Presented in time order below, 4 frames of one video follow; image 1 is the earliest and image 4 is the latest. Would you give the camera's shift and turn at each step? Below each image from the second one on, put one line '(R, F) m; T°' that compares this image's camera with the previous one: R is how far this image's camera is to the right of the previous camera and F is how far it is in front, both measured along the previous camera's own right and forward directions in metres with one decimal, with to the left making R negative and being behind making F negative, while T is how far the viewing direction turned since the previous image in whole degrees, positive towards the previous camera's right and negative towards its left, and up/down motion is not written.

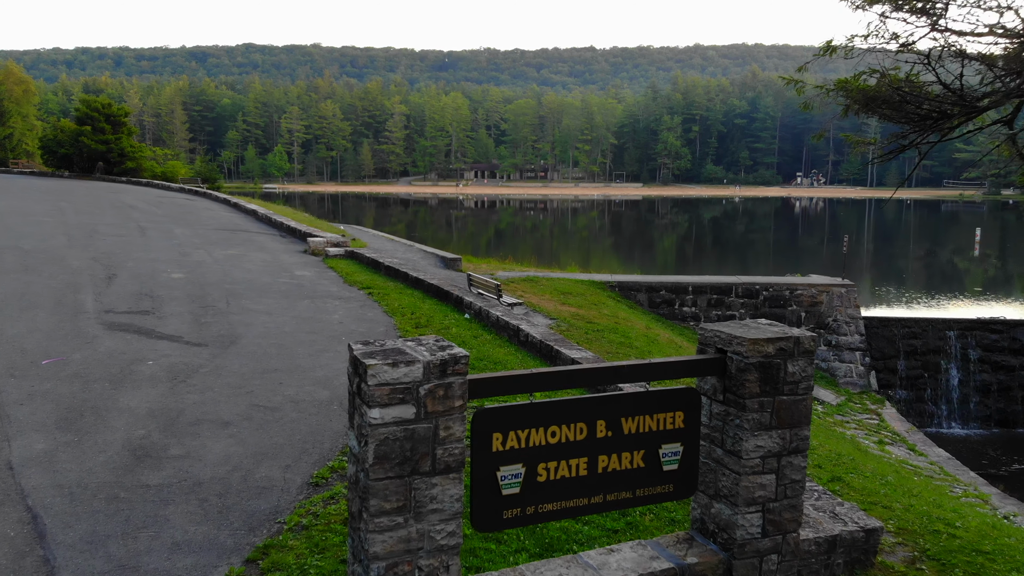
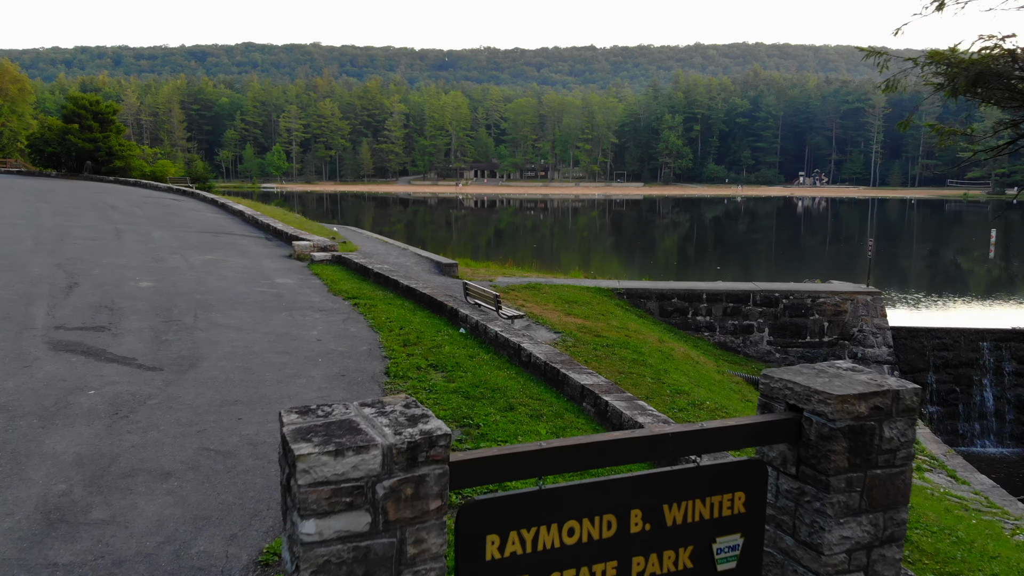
(0.0, +1.1) m; 0°
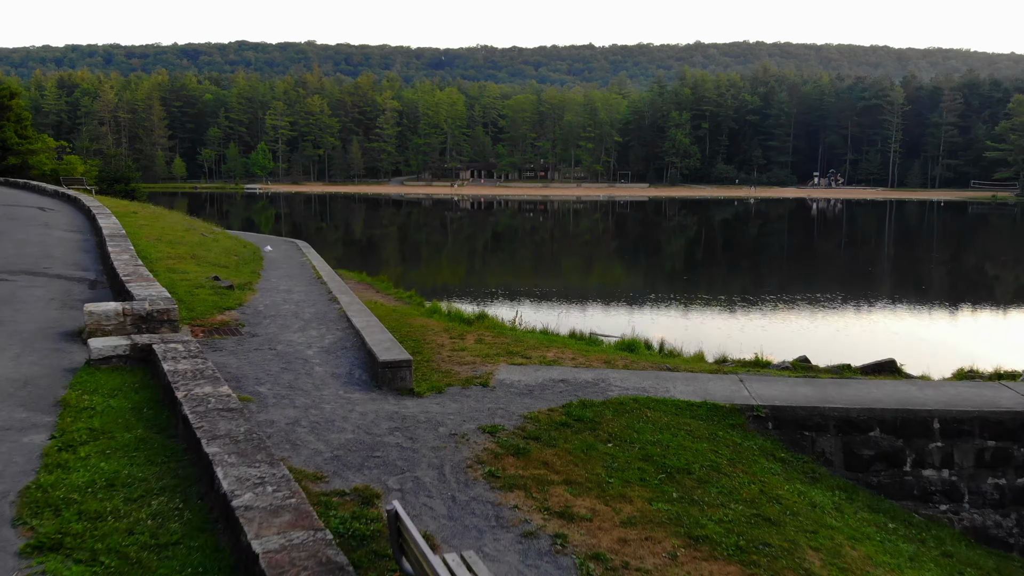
(-0.1, +7.2) m; 0°
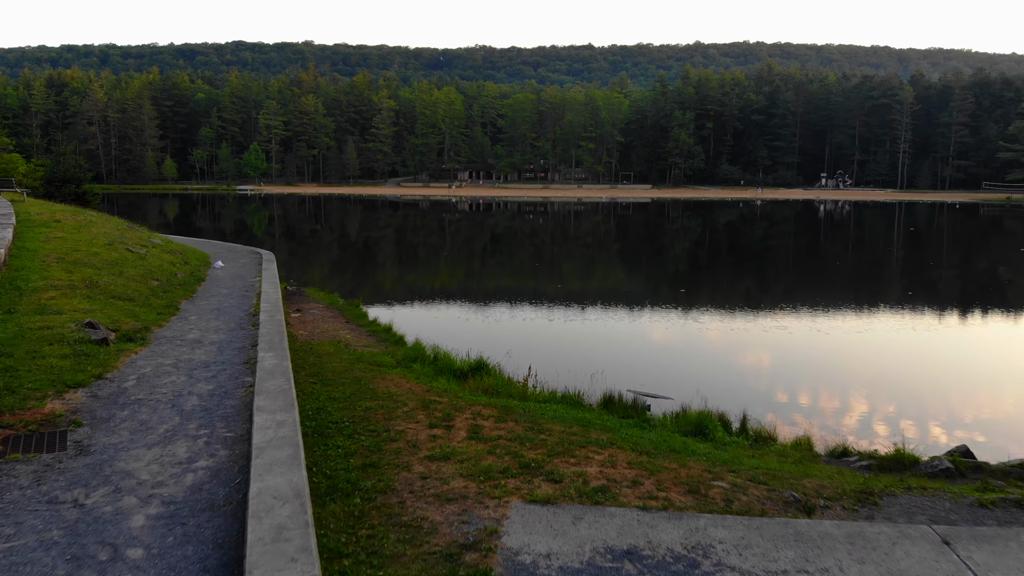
(-0.1, +3.2) m; 0°
